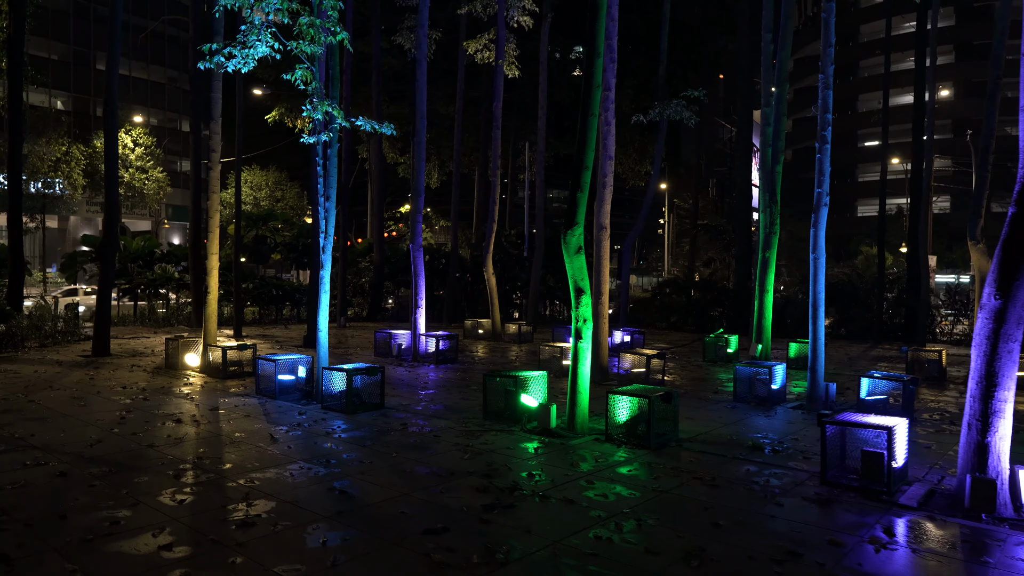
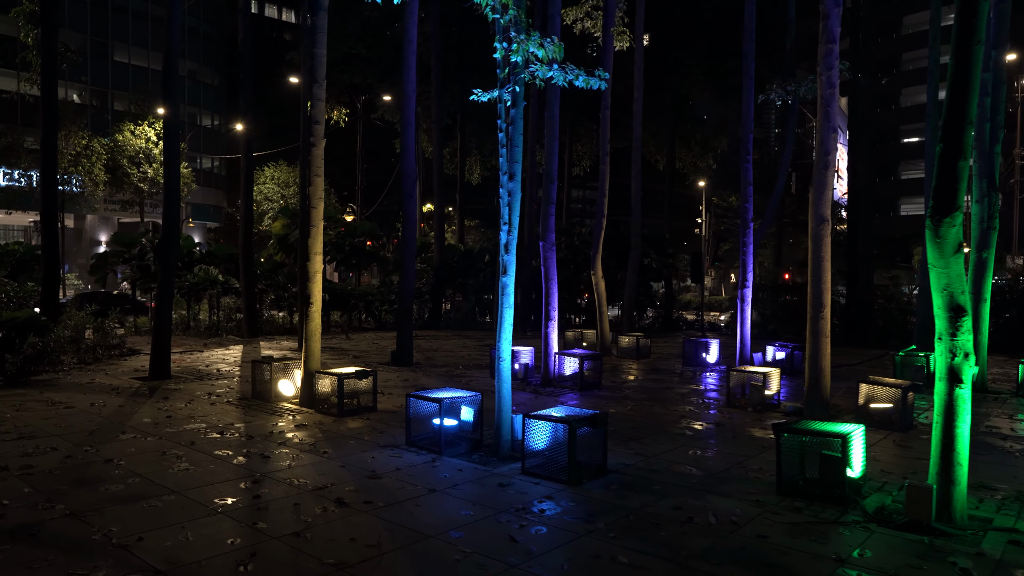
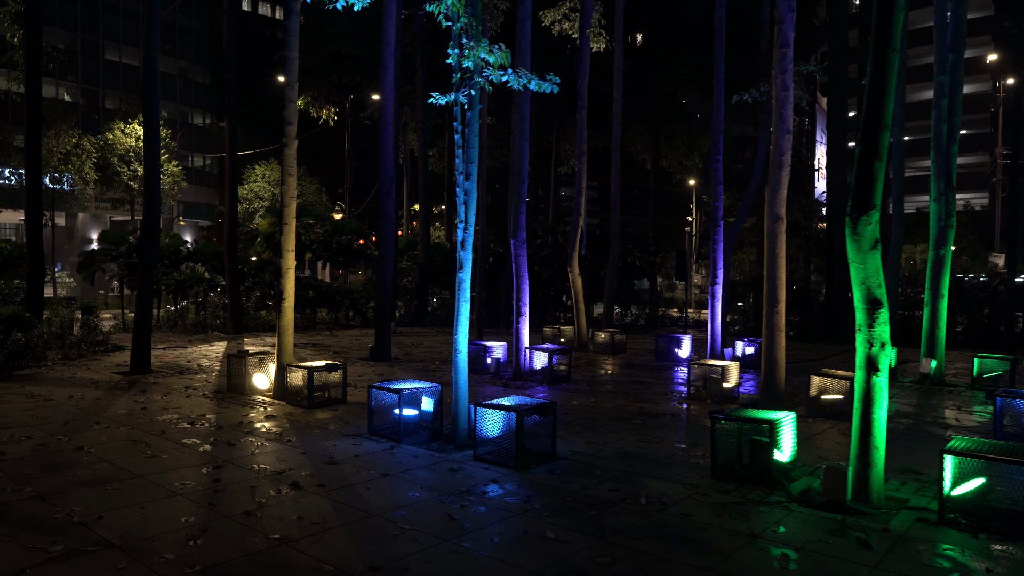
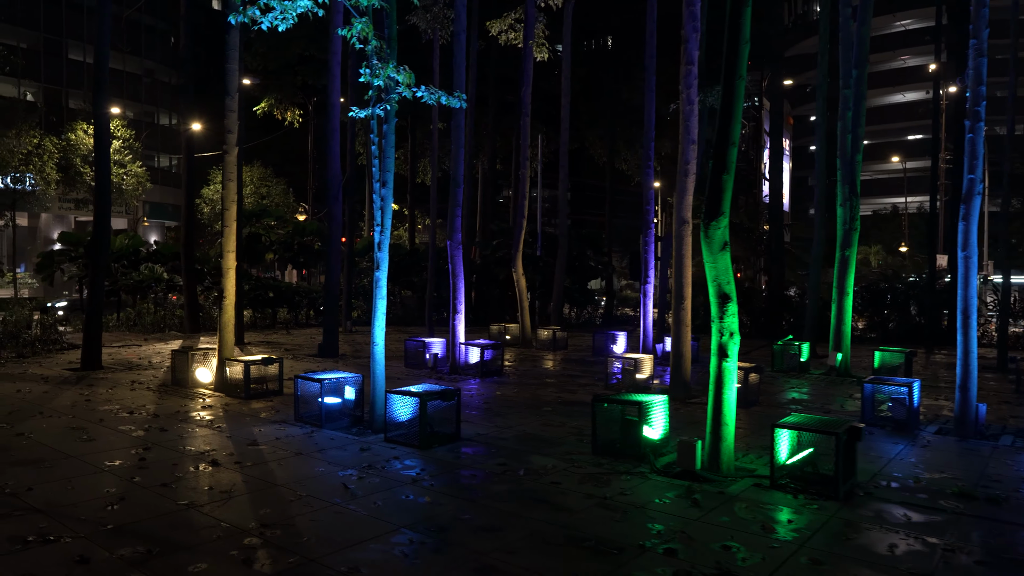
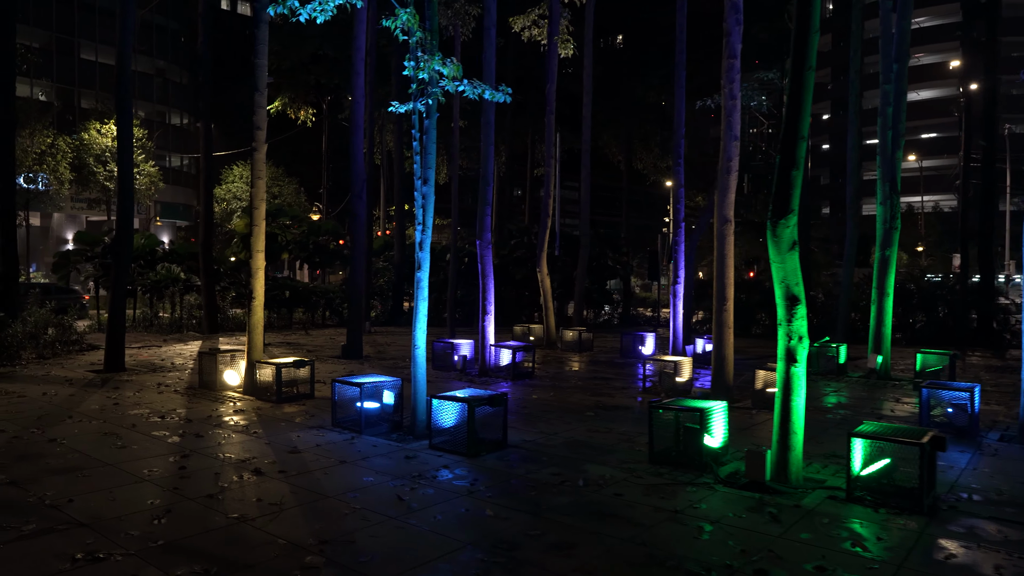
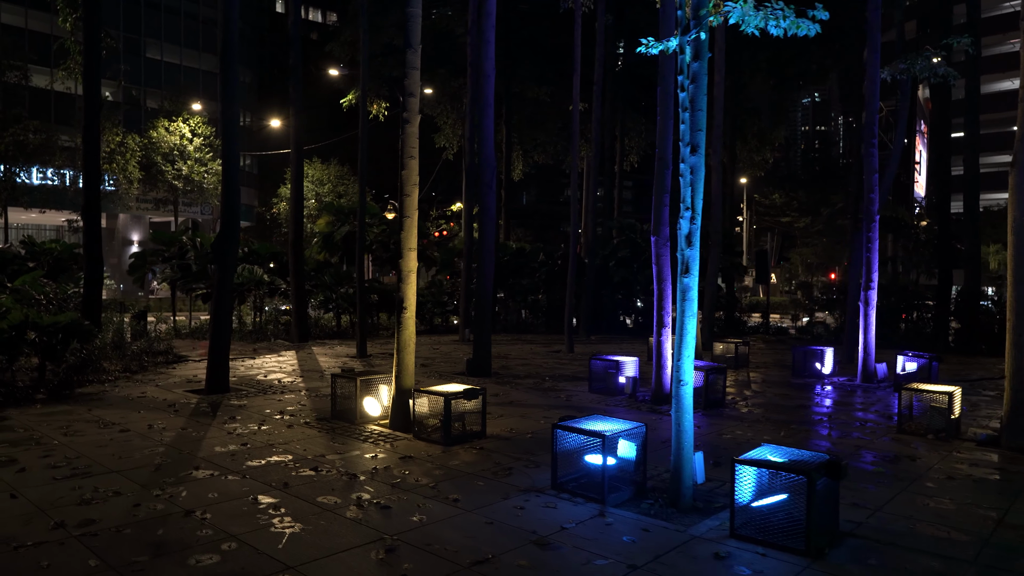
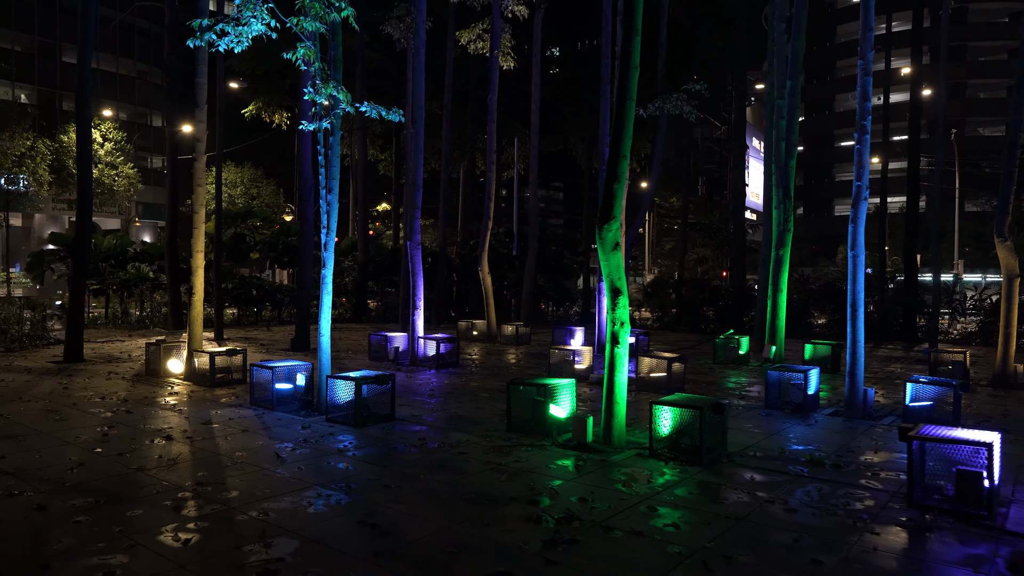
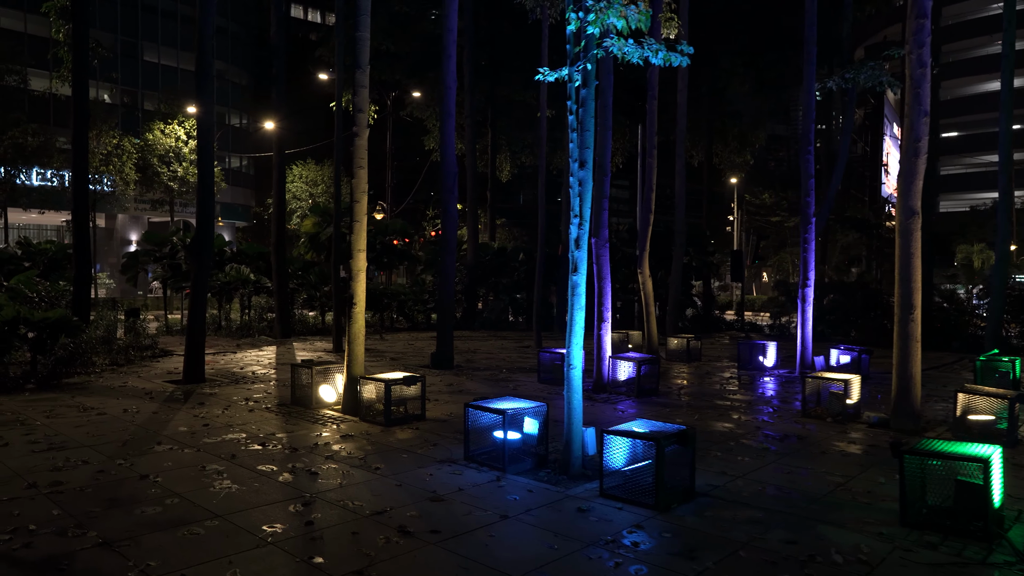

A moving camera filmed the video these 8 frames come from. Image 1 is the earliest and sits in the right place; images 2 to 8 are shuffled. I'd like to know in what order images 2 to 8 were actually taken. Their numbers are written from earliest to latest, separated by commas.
7, 4, 5, 3, 2, 8, 6
